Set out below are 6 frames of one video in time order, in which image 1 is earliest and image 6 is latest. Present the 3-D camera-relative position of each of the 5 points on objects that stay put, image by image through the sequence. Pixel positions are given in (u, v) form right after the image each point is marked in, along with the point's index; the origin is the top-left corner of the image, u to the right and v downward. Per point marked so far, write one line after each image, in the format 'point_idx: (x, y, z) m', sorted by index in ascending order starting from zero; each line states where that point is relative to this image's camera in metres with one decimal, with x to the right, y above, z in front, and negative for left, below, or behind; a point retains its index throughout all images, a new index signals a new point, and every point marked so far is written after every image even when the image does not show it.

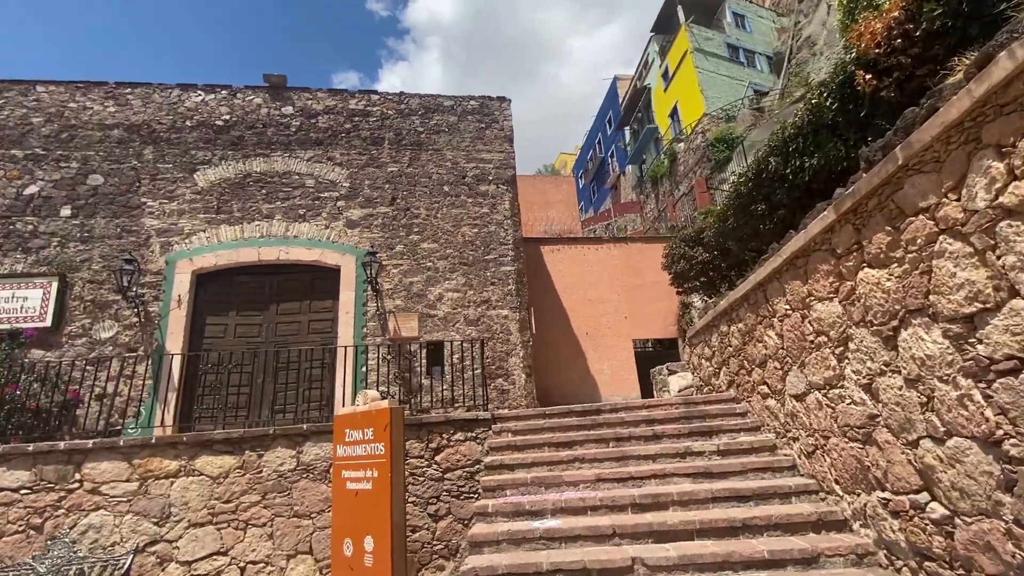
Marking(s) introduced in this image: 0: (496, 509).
0: (-0.1, -1.7, +3.7) m
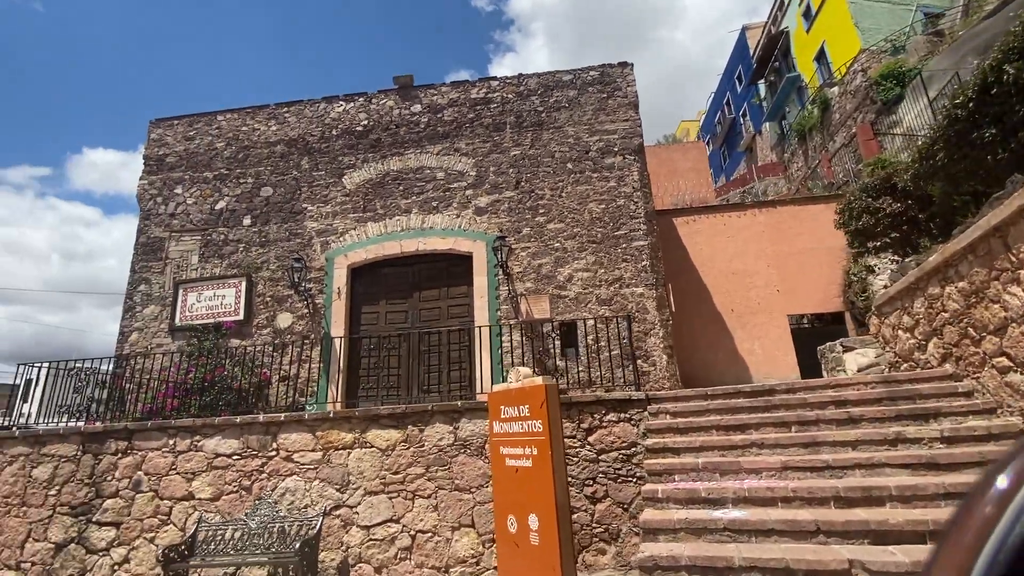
0: (+1.1, -1.4, +3.4) m
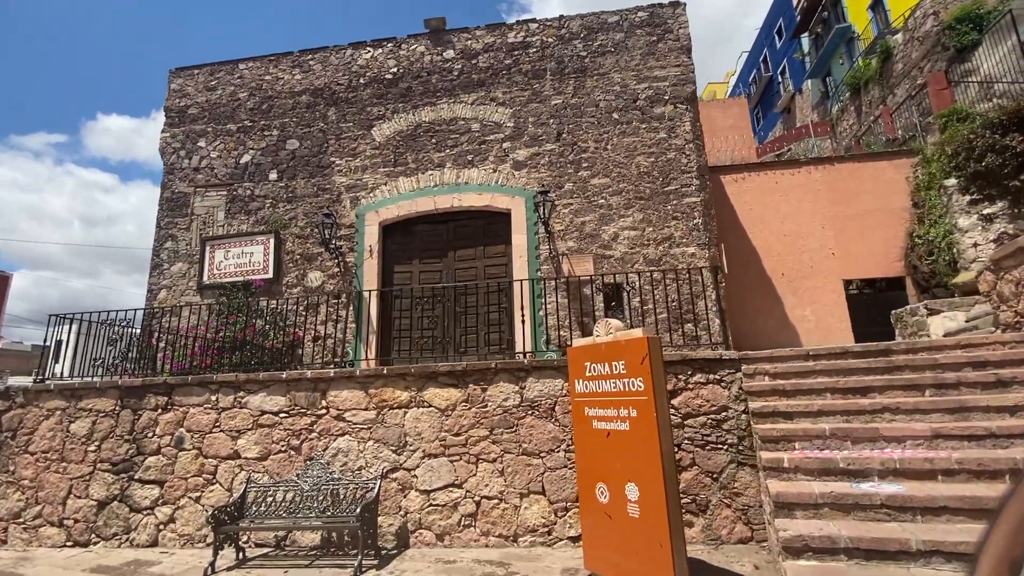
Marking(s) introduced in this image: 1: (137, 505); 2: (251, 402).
0: (+1.7, -1.1, +2.9) m
1: (-3.7, -2.1, +4.7) m
2: (-2.6, -1.1, +4.8) m
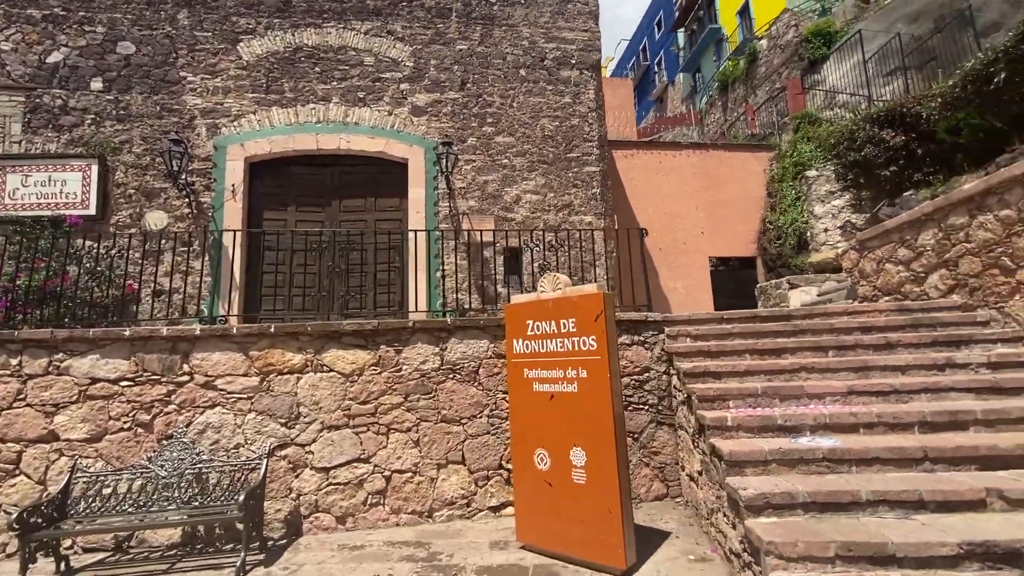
0: (+1.4, -0.8, +2.9) m
1: (-4.4, -1.5, +3.3) m
2: (-3.2, -0.6, +3.6) m
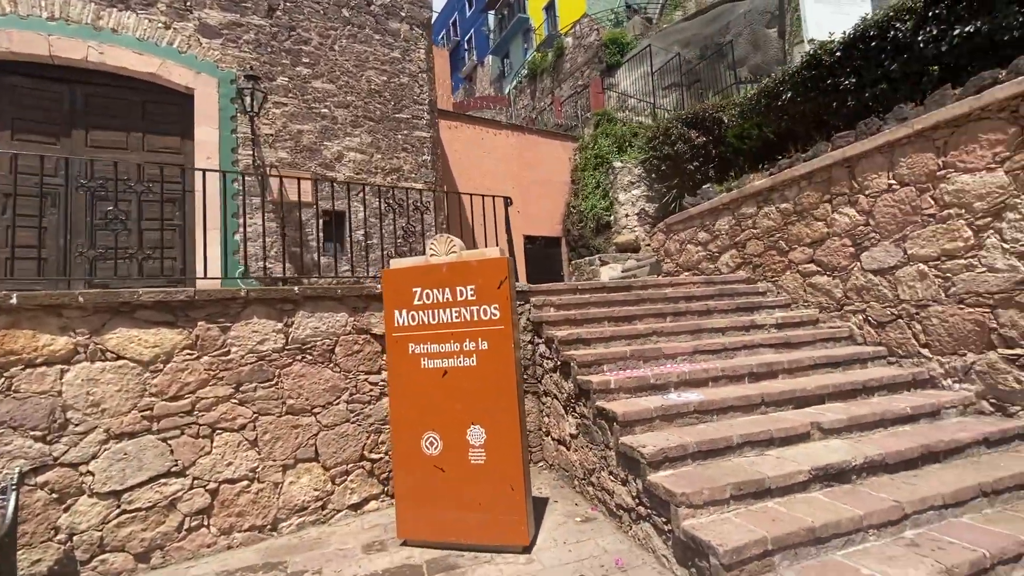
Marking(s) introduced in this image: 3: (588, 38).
0: (+0.7, -0.6, +3.1) m
1: (-4.7, -1.3, +1.2) m
2: (-3.8, -0.3, +1.8) m
3: (+2.4, +7.9, +15.4) m
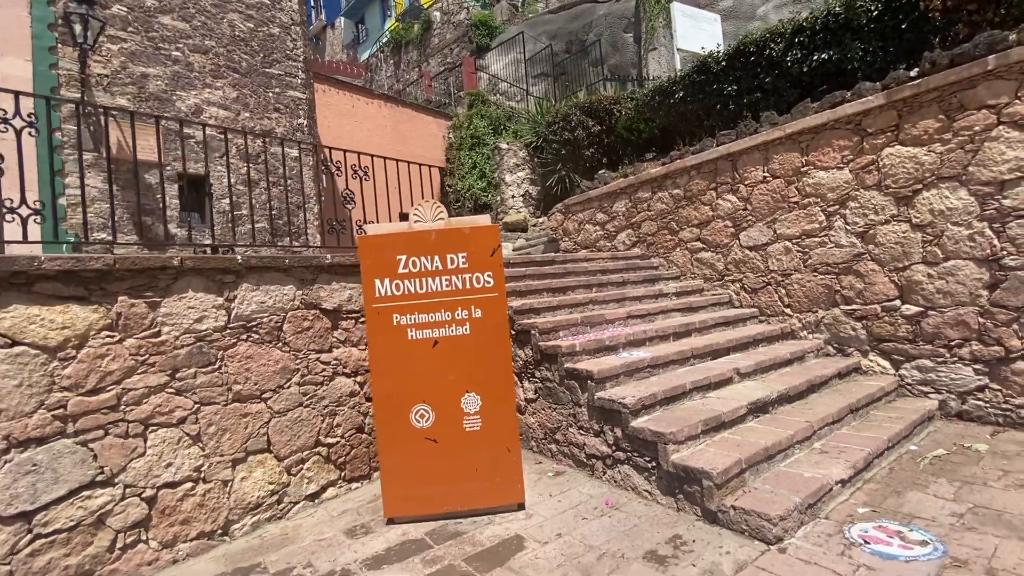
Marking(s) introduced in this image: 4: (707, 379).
0: (+0.5, -0.4, +3.3) m
1: (-4.1, -1.2, -0.1) m
2: (-3.4, -0.2, +0.7) m
3: (-1.7, +8.5, +15.2) m
4: (+1.3, -0.6, +3.2) m
